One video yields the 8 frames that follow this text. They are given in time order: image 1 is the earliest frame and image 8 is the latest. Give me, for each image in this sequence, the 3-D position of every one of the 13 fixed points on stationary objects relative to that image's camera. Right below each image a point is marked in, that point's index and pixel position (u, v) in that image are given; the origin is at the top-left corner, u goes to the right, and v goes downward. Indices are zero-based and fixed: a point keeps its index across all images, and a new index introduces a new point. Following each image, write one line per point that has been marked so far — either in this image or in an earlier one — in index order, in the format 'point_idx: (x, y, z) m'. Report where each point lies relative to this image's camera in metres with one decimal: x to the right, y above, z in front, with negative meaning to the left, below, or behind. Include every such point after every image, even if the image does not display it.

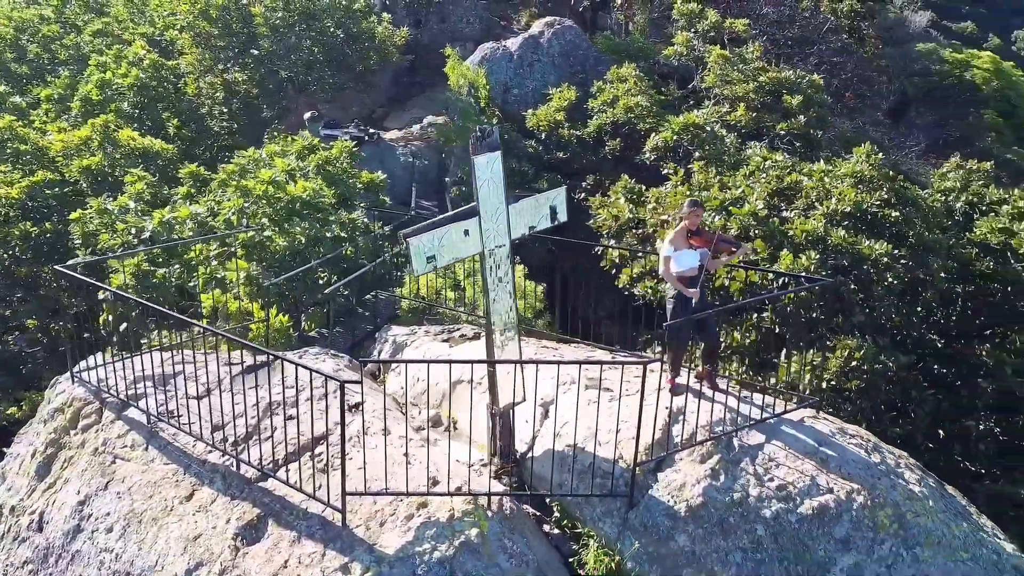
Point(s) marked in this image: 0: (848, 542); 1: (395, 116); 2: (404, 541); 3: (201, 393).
0: (+1.7, -1.3, +4.1) m
1: (-2.3, +3.5, +16.2) m
2: (-0.5, -1.2, +4.0) m
3: (-2.0, -0.7, +5.2) m
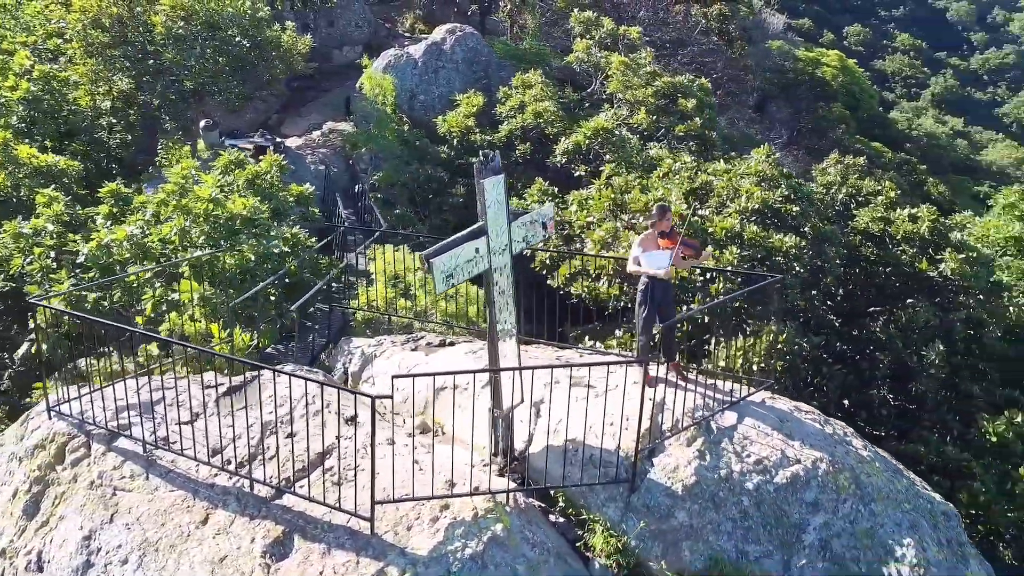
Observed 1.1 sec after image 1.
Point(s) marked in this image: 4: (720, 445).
0: (+1.8, -1.3, +4.7) m
1: (-4.3, +3.3, +16.0) m
2: (-0.4, -1.3, +4.2) m
3: (-2.1, -0.8, +5.3) m
4: (+1.3, -1.0, +4.9) m
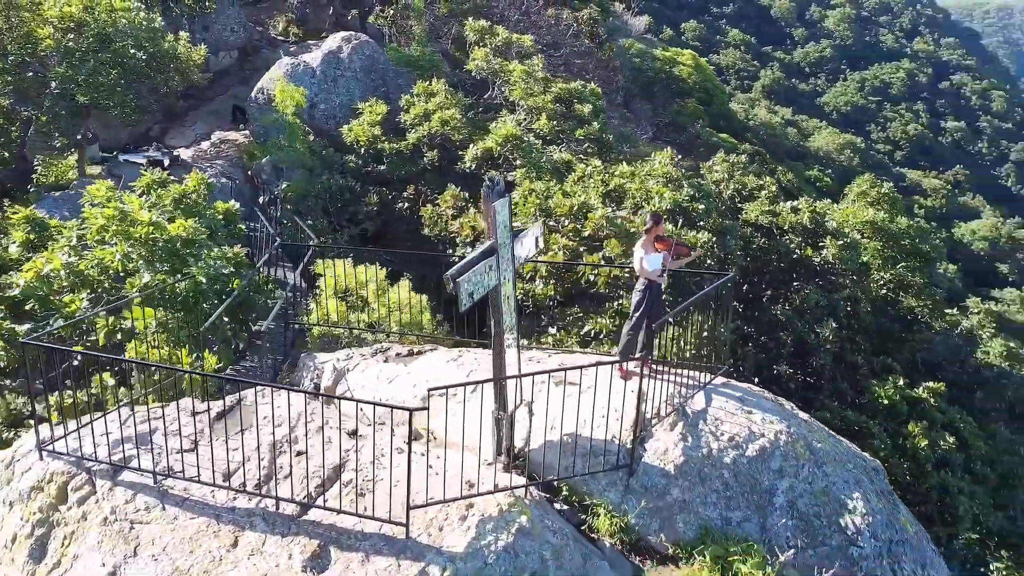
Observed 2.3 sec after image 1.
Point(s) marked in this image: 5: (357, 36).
0: (+1.8, -1.2, +5.4) m
1: (-6.4, +3.0, +15.4) m
2: (-0.2, -1.4, +4.6) m
3: (-2.1, -1.0, +5.3) m
4: (+1.3, -1.0, +5.5) m
5: (-2.7, +4.4, +14.0) m
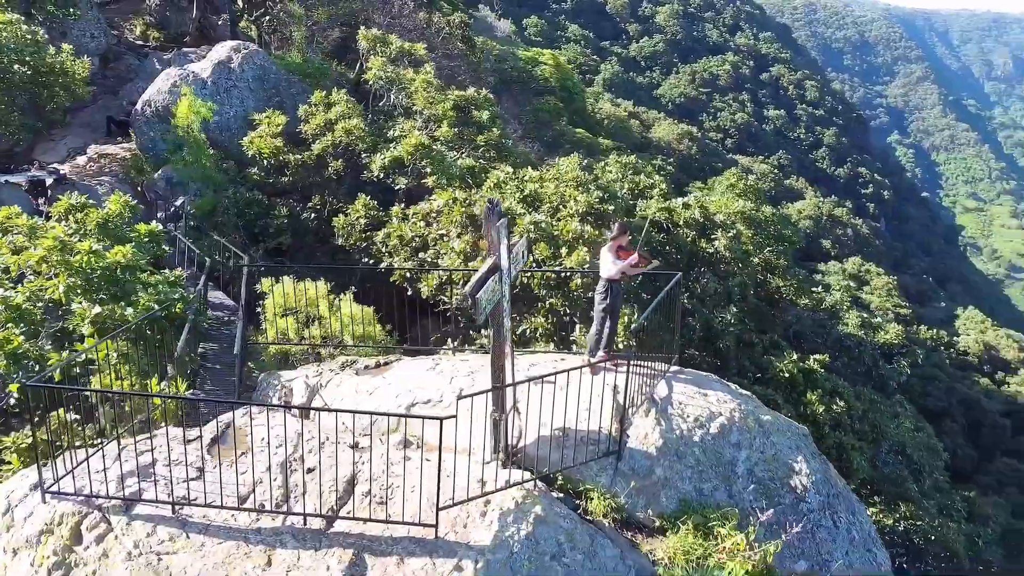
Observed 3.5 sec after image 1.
0: (+1.7, -1.2, +6.2) m
1: (-8.3, +2.5, +14.5) m
2: (-0.1, -1.5, +5.0) m
3: (-2.1, -1.2, +5.4) m
4: (+1.2, -1.0, +6.2) m
5: (-4.5, +4.1, +13.8) m
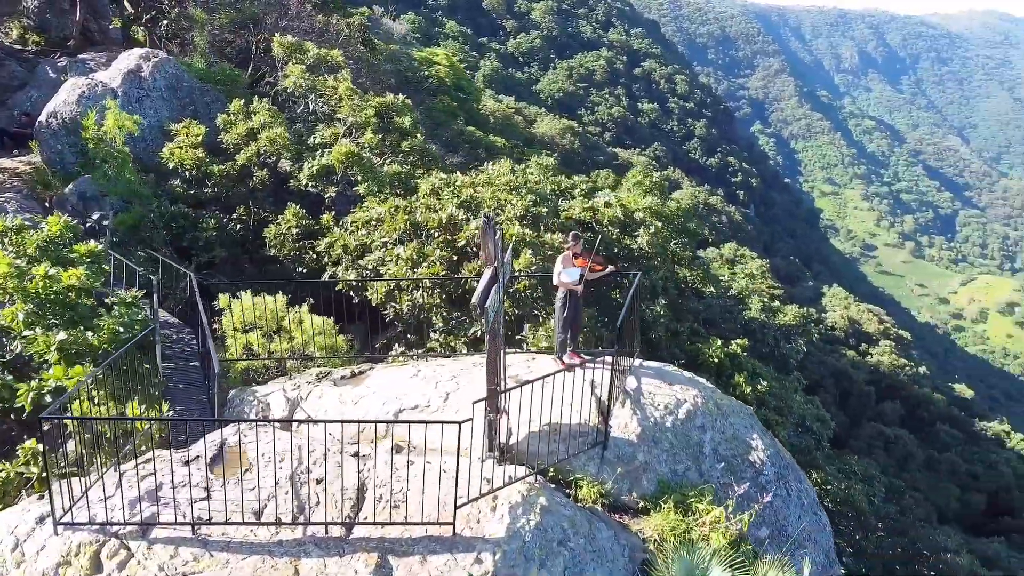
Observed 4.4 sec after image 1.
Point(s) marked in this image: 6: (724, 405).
0: (+1.6, -1.2, +6.8) m
1: (-9.7, +2.1, +13.6) m
2: (0.0, -1.6, +5.4) m
3: (-2.1, -1.4, +5.4) m
4: (+1.0, -1.0, +6.7) m
5: (-5.9, +3.9, +13.4) m
6: (+1.9, -1.0, +7.1) m
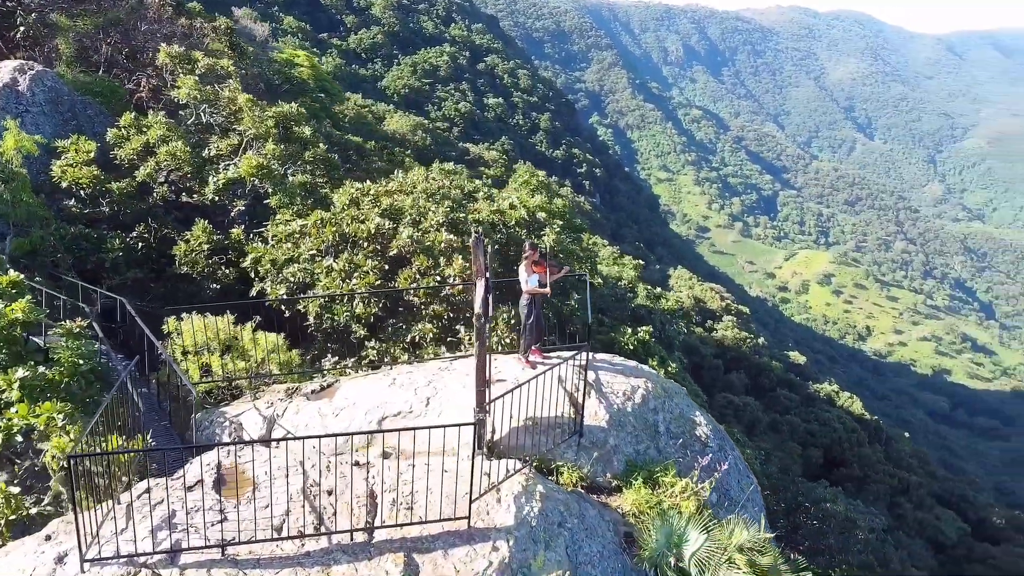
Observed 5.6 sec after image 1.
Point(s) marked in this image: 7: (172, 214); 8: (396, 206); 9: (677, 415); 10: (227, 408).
0: (+1.4, -1.1, +7.6) m
1: (-11.2, +1.5, +12.2) m
2: (0.0, -1.6, +5.8) m
3: (-2.0, -1.6, +5.6) m
4: (+0.8, -1.0, +7.3) m
5: (-7.5, +3.5, +12.6) m
6: (+1.5, -1.0, +7.9) m
7: (-5.1, +1.1, +12.2) m
8: (-1.7, +1.1, +11.3) m
9: (+1.6, -1.2, +7.7) m
10: (-2.6, -1.1, +7.4) m
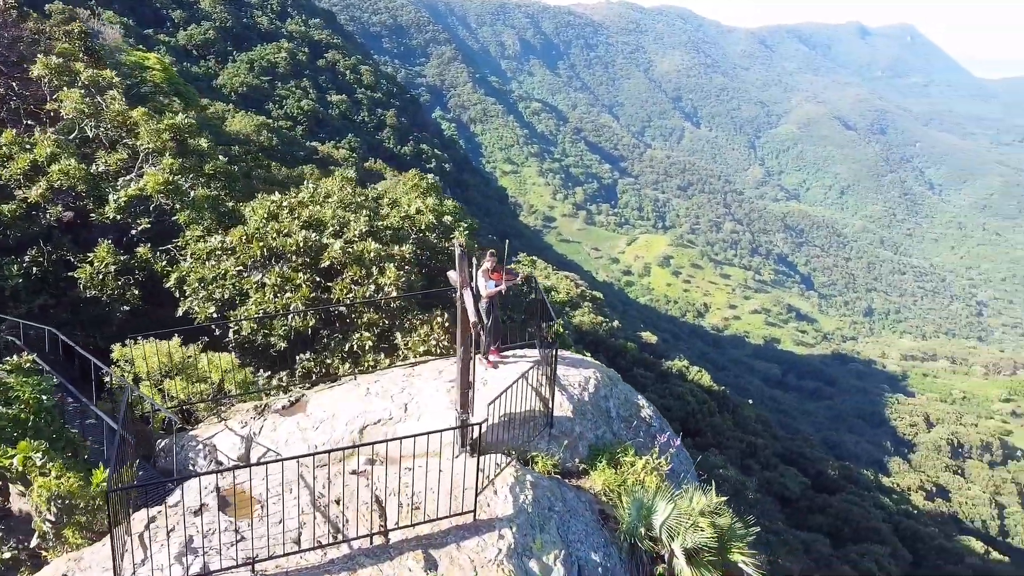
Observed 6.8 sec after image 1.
0: (+1.0, -1.1, +8.3) m
1: (-12.3, +0.8, +10.5) m
2: (0.0, -1.7, +6.3) m
3: (-1.9, -1.7, +5.7) m
4: (+0.5, -1.0, +7.9) m
5: (-8.9, +3.0, +11.6) m
6: (+1.1, -0.9, +8.7) m
7: (-6.3, +0.8, +11.6) m
8: (-2.8, +1.0, +11.4) m
9: (+1.2, -1.2, +8.4) m
10: (-2.9, -1.3, +7.4) m
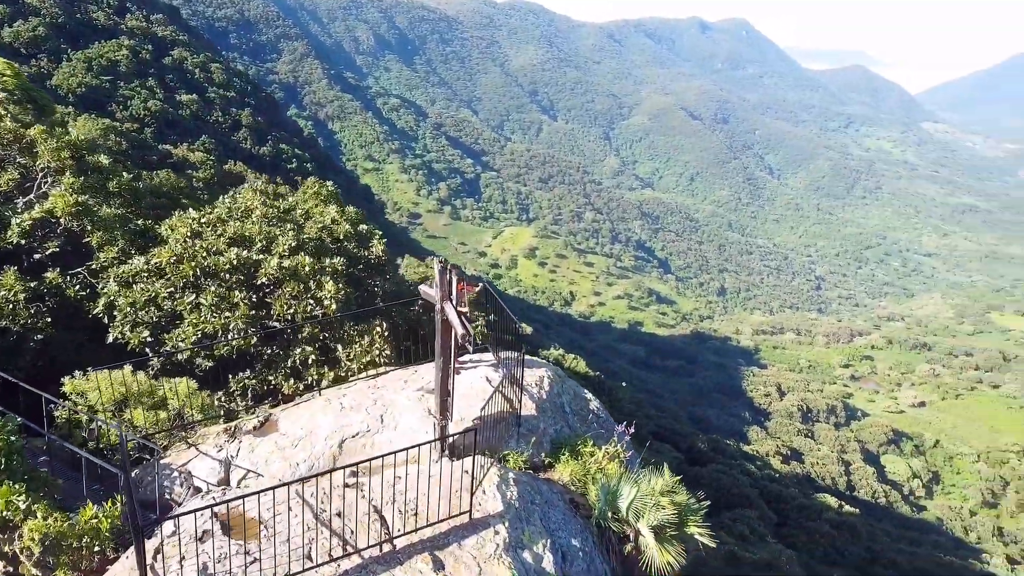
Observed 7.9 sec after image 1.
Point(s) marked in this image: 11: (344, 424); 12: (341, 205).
0: (+0.5, -1.1, +8.8) m
1: (-13.0, 0.0, +8.8) m
2: (-0.1, -1.8, +6.8) m
3: (-1.9, -1.9, +5.8) m
4: (+0.1, -1.0, +8.4) m
5: (-10.0, +2.4, +10.4) m
6: (+0.5, -1.0, +9.2) m
7: (-7.3, +0.4, +10.9) m
8: (-3.8, +0.8, +11.2) m
9: (+0.7, -1.2, +9.0) m
10: (-3.2, -1.6, +7.3) m
11: (-1.6, -1.2, +7.5) m
12: (-3.7, +1.7, +18.2) m
